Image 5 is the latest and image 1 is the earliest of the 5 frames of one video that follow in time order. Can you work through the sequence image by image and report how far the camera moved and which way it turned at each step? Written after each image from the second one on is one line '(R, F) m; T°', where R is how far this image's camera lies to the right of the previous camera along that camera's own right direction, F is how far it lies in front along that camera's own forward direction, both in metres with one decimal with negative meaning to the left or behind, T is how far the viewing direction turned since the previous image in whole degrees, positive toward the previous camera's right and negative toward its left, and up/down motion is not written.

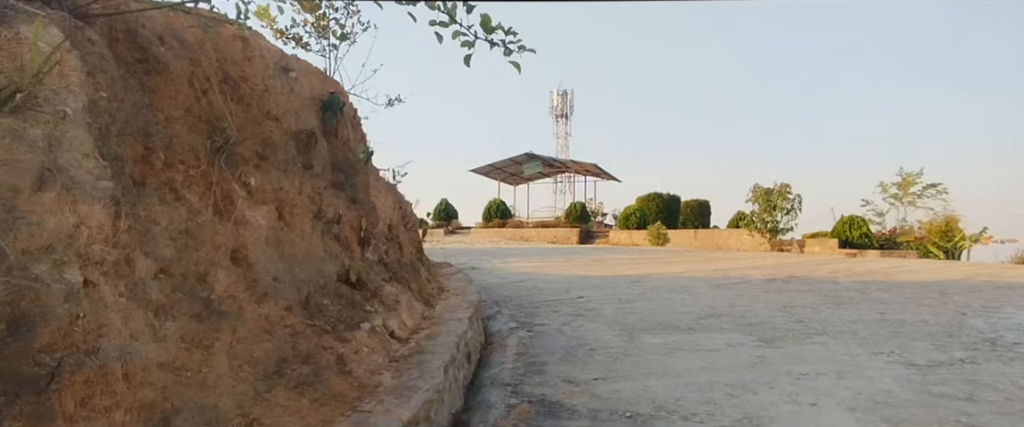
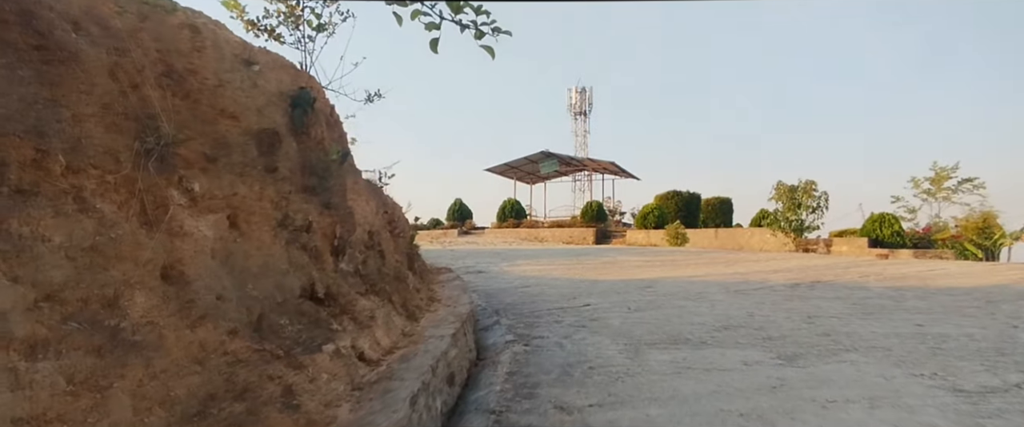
(+0.2, +0.4) m; -2°
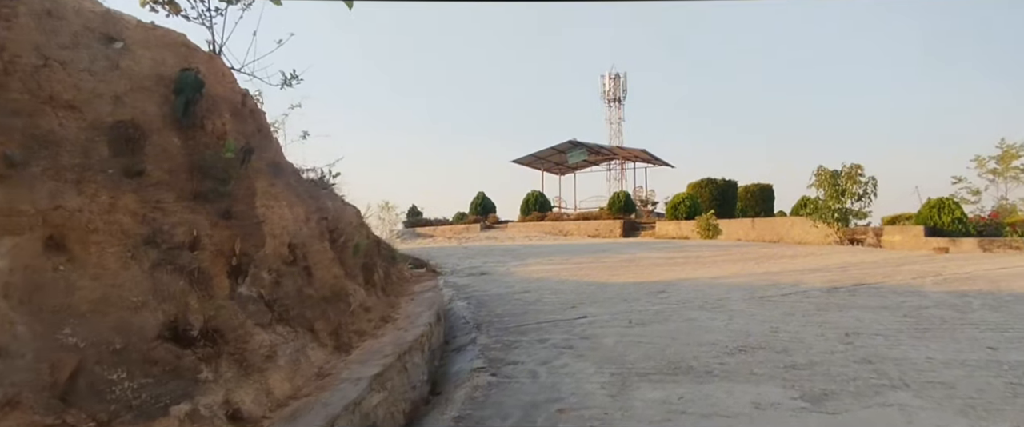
(+0.5, +0.8) m; -4°
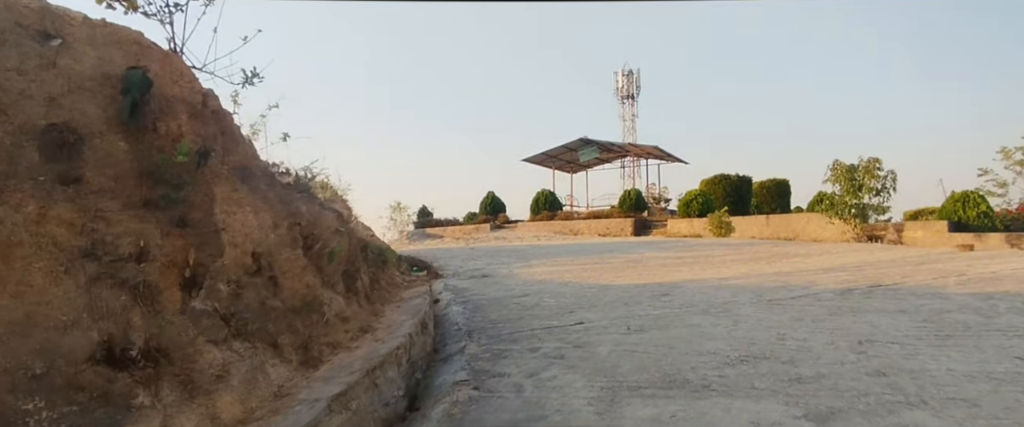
(+0.2, +0.2) m; -2°
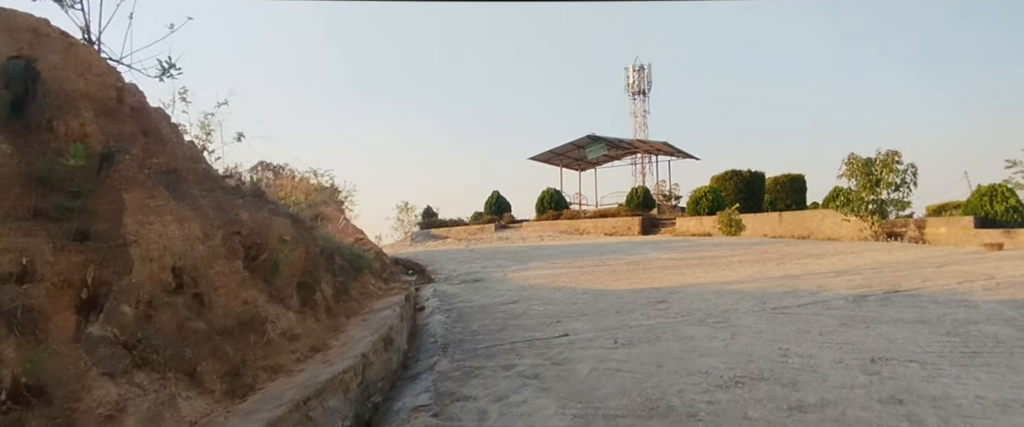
(+0.3, +0.4) m; -1°
